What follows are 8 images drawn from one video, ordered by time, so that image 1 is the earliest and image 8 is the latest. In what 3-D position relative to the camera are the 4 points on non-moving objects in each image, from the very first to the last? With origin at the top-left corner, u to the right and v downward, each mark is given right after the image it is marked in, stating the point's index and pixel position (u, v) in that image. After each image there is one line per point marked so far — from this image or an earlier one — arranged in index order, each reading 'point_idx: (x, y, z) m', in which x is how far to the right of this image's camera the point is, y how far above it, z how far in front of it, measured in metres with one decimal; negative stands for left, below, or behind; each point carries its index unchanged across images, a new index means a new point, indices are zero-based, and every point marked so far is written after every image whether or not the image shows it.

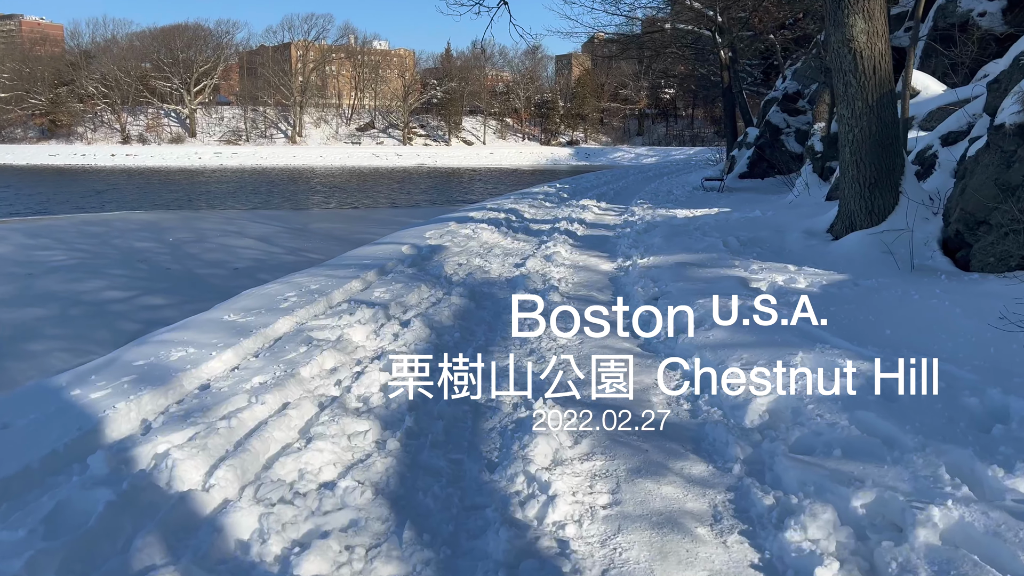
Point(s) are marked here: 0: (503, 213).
0: (-0.1, +0.8, +8.7) m
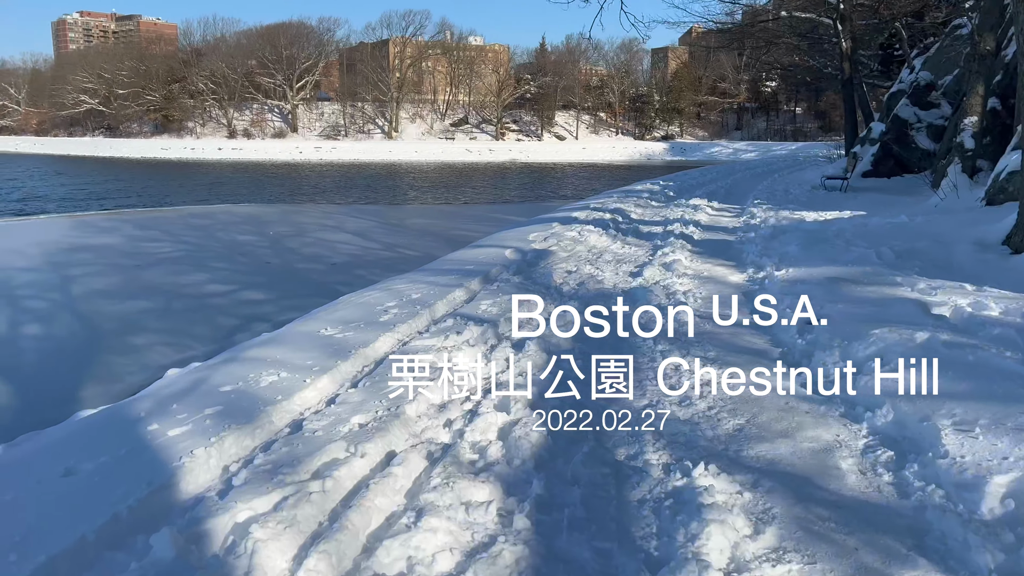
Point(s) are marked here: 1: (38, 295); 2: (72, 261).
0: (+0.9, +0.8, +8.2) m
1: (-6.8, -0.1, +11.7) m
2: (-7.5, +0.5, +13.9) m
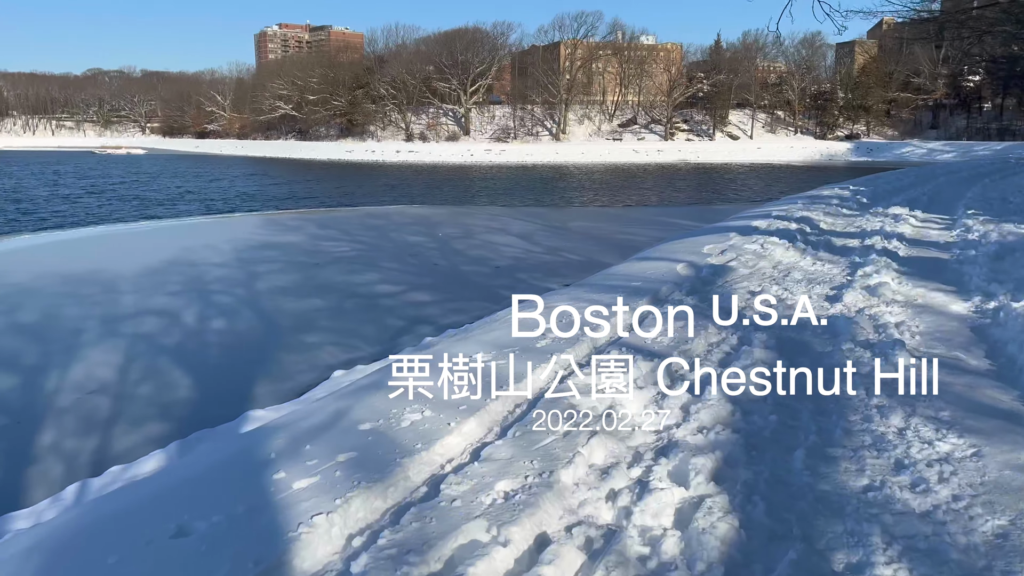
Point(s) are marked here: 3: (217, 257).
0: (+2.5, +0.6, +7.4) m
1: (-4.3, 0.0, +12.4) m
2: (-4.6, +0.6, +14.7) m
3: (-5.4, +0.6, +14.9) m
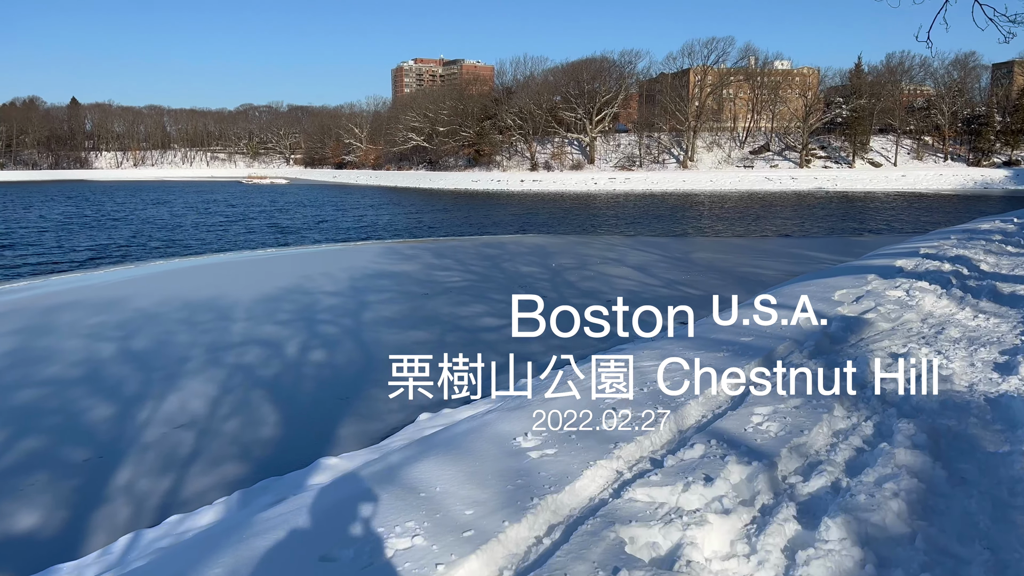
0: (+3.3, +0.2, +6.3) m
1: (-2.7, -0.5, +12.3) m
2: (-2.6, 0.0, +14.6) m
3: (-3.4, +0.1, +14.9) m
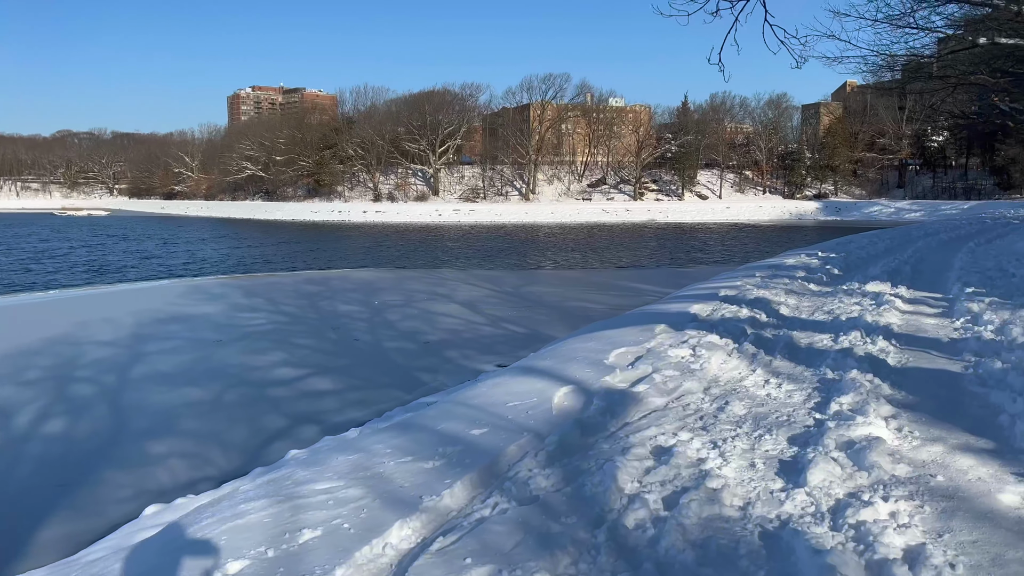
0: (+1.6, -0.1, +5.7) m
1: (-5.4, -1.1, +10.4) m
2: (-5.7, -0.7, +12.8) m
3: (-6.5, -0.7, +13.0) m
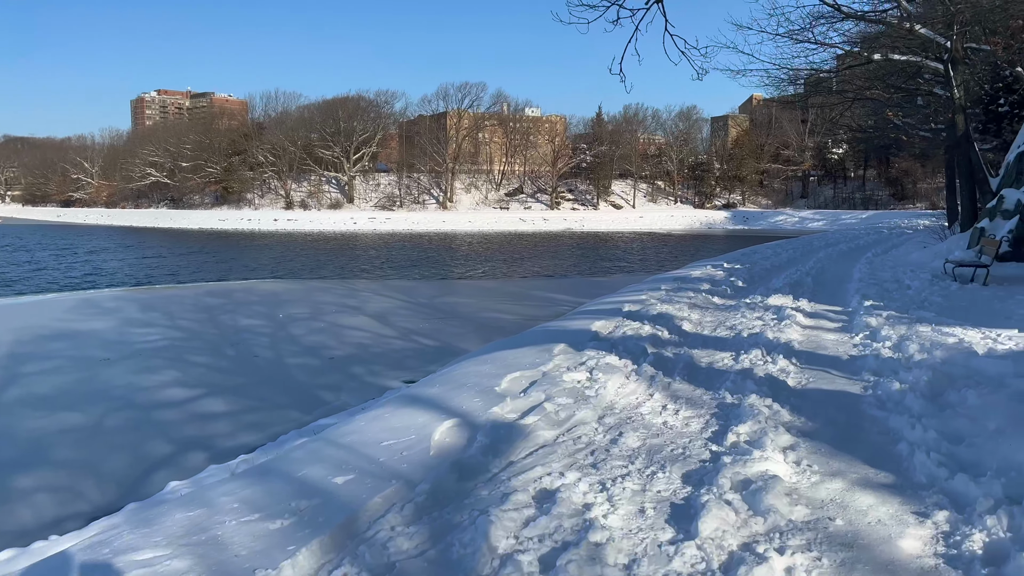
0: (+0.9, -0.2, +5.6) m
1: (-6.5, -1.4, +9.6) m
2: (-7.1, -1.0, +11.9) m
3: (-7.9, -1.0, +11.9) m
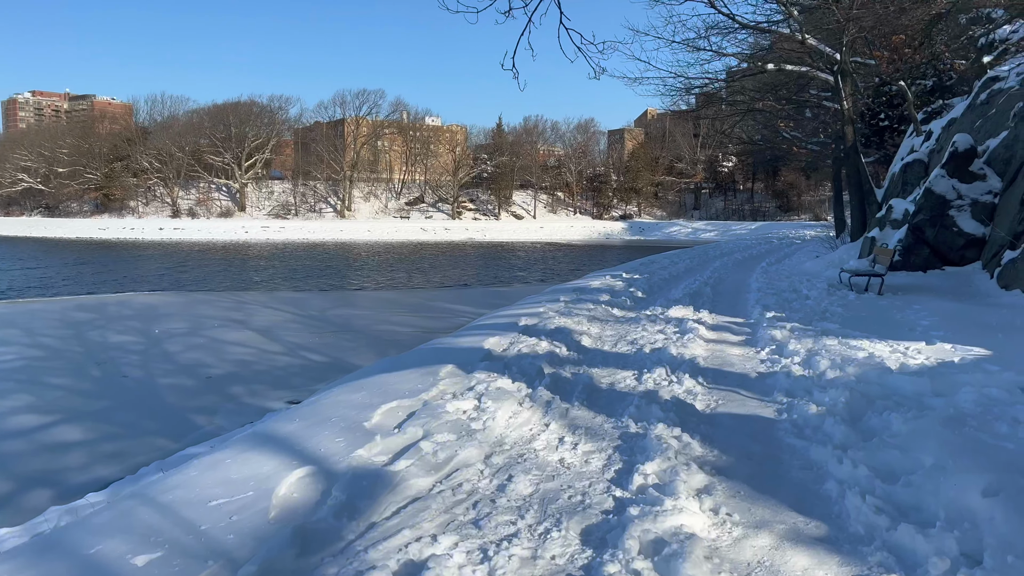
0: (+0.2, -0.3, +5.1) m
1: (-7.7, -1.5, +8.2) m
2: (-8.5, -1.2, +10.4) m
3: (-9.3, -1.2, +10.4) m
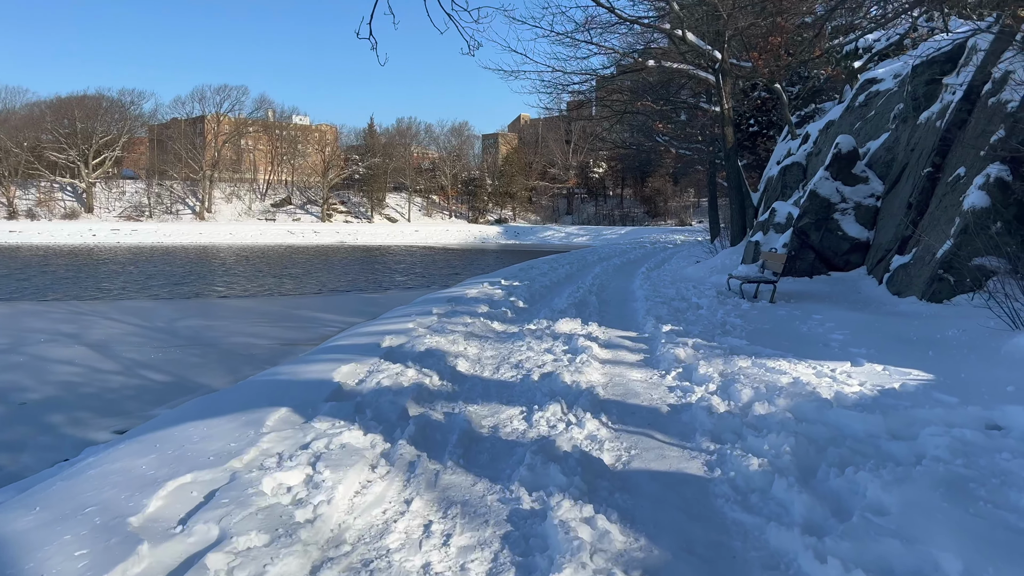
0: (-0.5, -0.4, +4.2) m
1: (-8.8, -1.7, +6.1) m
2: (-9.9, -1.4, +8.1) m
3: (-10.8, -1.4, +8.0) m
